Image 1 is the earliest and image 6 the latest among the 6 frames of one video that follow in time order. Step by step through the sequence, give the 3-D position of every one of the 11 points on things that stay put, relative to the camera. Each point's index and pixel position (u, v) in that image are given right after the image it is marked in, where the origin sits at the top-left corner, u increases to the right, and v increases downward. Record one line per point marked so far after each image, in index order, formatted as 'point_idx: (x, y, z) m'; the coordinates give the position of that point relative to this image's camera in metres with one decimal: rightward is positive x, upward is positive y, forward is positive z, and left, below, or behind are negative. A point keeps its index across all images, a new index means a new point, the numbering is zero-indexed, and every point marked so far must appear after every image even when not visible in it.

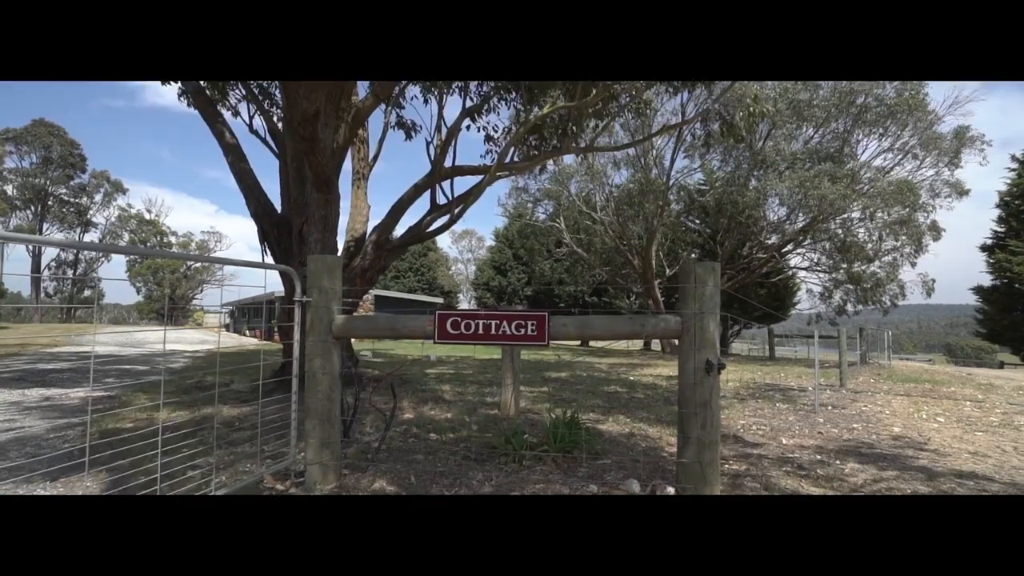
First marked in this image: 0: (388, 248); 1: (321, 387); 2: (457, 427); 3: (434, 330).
0: (-1.7, +0.5, +9.8) m
1: (-1.1, -0.6, +4.1) m
2: (-0.5, -1.2, +6.0) m
3: (-0.4, -0.2, +3.9) m
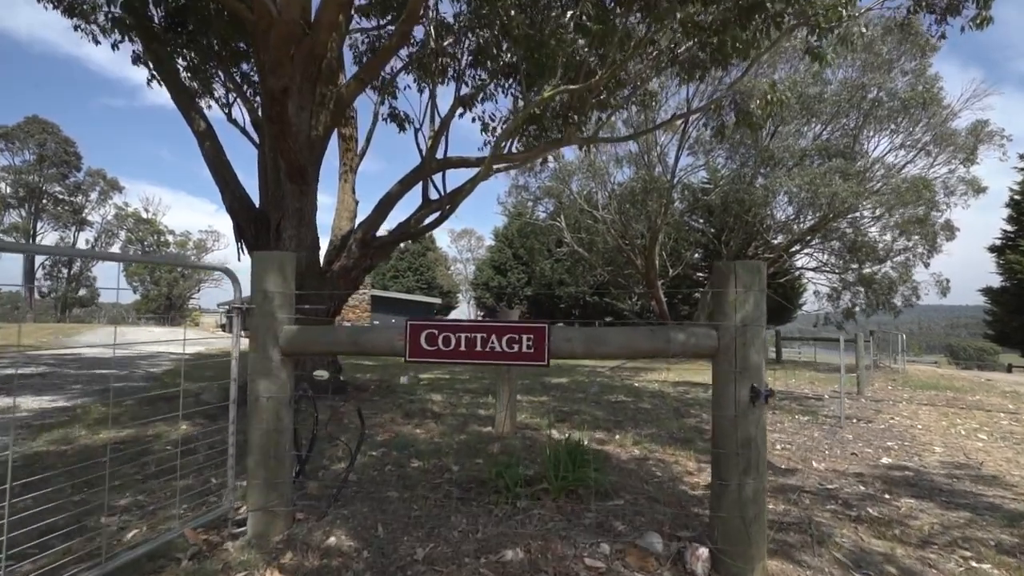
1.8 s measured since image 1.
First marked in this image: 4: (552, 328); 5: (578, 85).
0: (-1.7, +0.5, +9.1) m
1: (-1.1, -0.6, +3.3) m
2: (-0.5, -1.2, +5.3) m
3: (-0.5, -0.3, +3.1) m
4: (+0.2, -0.2, +3.1) m
5: (+0.9, +2.7, +9.3) m
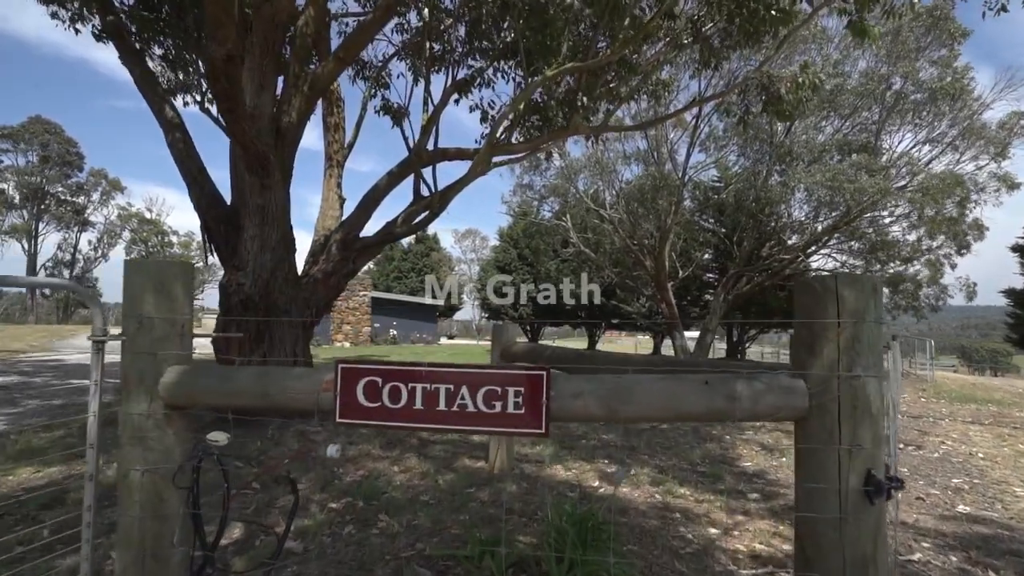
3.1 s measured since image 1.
0: (-1.7, +0.4, +8.1) m
1: (-1.2, -0.7, +2.3) m
2: (-0.6, -1.3, +4.2) m
3: (-0.5, -0.3, +2.1) m
4: (+0.1, -0.3, +2.1) m
5: (+0.8, +2.6, +8.3) m
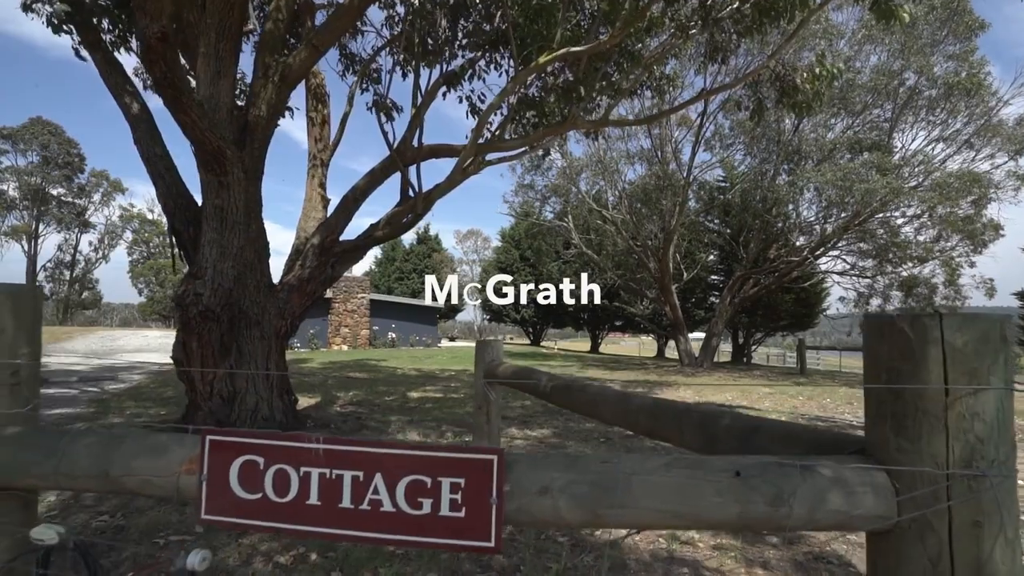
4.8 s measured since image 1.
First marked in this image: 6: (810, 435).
0: (-1.8, +0.4, +7.4) m
1: (-1.3, -0.8, +1.7) m
2: (-0.7, -1.4, +3.6) m
3: (-0.6, -0.4, +1.5) m
4: (0.0, -0.3, +1.4) m
5: (+0.8, +2.5, +7.7) m
6: (+0.8, -0.4, +1.9) m
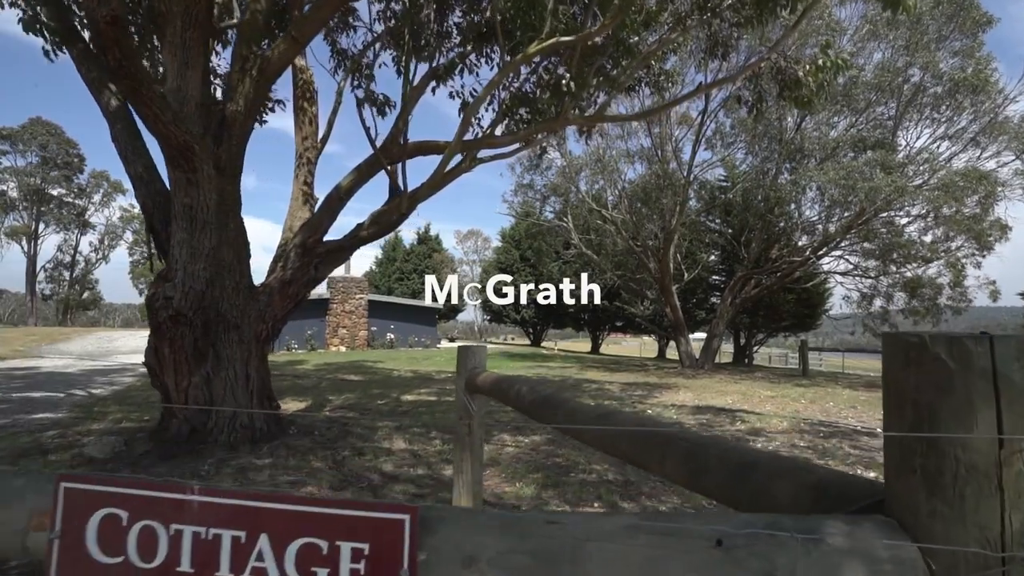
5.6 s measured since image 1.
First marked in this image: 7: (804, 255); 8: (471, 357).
0: (-1.9, +0.3, +7.1) m
1: (-1.4, -0.8, +1.4) m
2: (-0.8, -1.4, +3.3) m
3: (-0.8, -0.4, +1.2) m
4: (-0.1, -0.4, +1.1) m
5: (+0.7, +2.5, +7.4) m
6: (+0.7, -0.4, +1.6) m
7: (+7.8, +0.9, +19.1) m
8: (-0.3, -0.4, +4.4) m
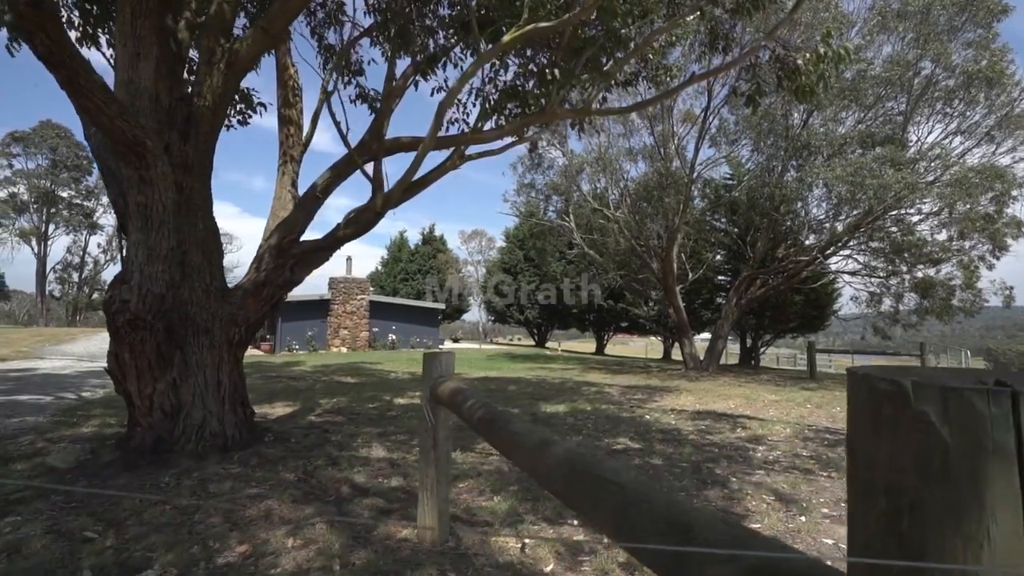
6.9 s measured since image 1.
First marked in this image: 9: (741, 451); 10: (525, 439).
0: (-2.1, +0.3, +6.8) m
1: (-1.7, -0.8, +1.1) m
2: (-1.0, -1.4, +3.0) m
3: (-1.0, -0.4, +0.9) m
4: (-0.3, -0.4, +0.8) m
5: (+0.5, +2.5, +7.0) m
6: (+0.4, -0.4, +1.2) m
7: (+7.8, +0.9, +18.7) m
8: (-0.5, -0.4, +4.1) m
9: (+2.4, -1.7, +7.6) m
10: (0.0, -0.5, +2.2) m
